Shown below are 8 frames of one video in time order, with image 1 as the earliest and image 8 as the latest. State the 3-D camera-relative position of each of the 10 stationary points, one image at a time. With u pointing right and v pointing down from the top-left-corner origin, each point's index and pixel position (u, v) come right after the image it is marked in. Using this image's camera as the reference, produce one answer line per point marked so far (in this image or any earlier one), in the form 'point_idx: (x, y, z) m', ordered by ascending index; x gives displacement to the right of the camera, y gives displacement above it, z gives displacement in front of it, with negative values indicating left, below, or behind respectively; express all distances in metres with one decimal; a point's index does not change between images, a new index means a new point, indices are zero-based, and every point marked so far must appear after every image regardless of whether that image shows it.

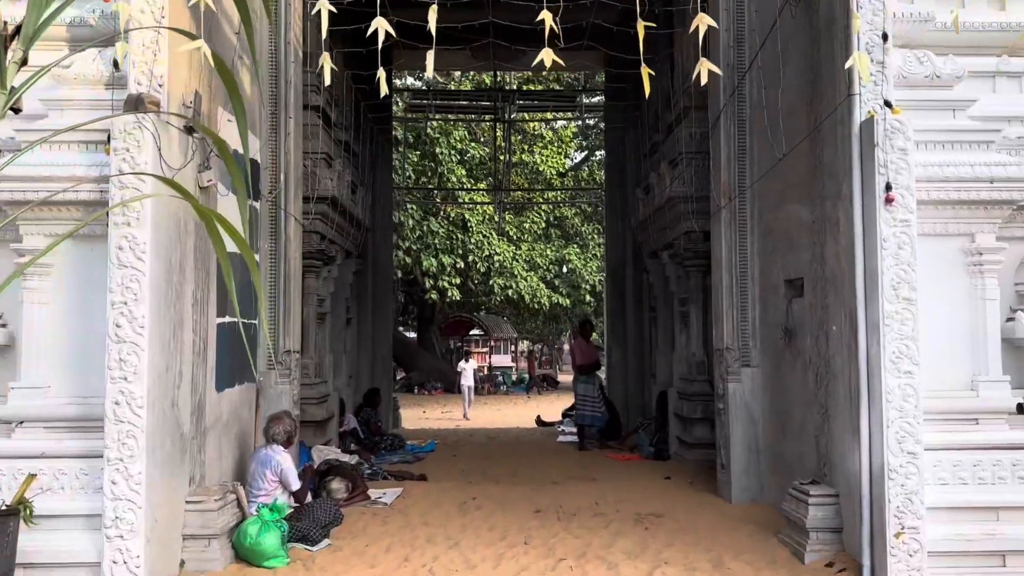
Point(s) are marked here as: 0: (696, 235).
0: (+1.8, +0.5, +7.2) m
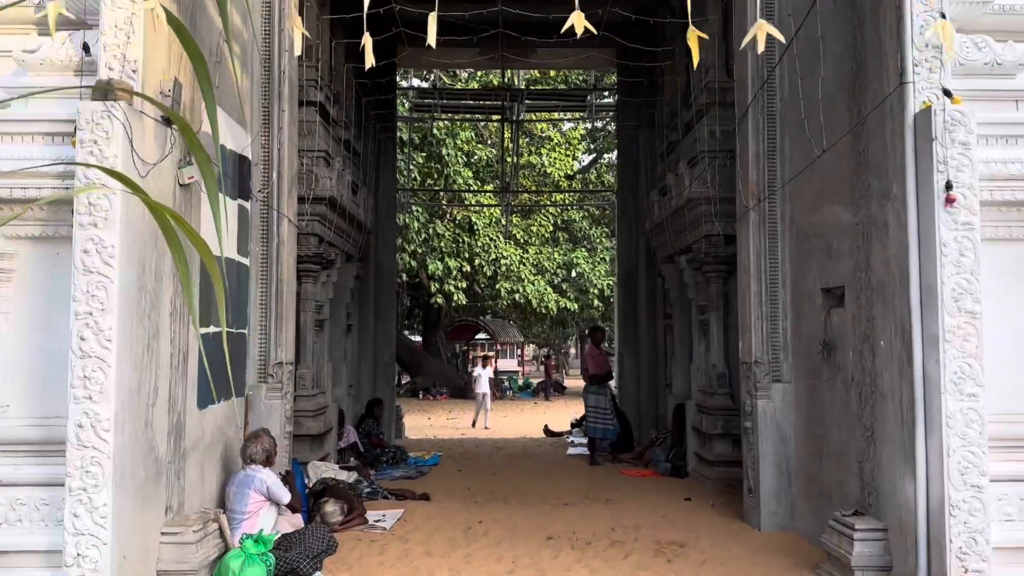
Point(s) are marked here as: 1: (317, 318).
0: (+1.8, +0.4, +6.8) m
1: (-1.9, -0.3, +7.2) m
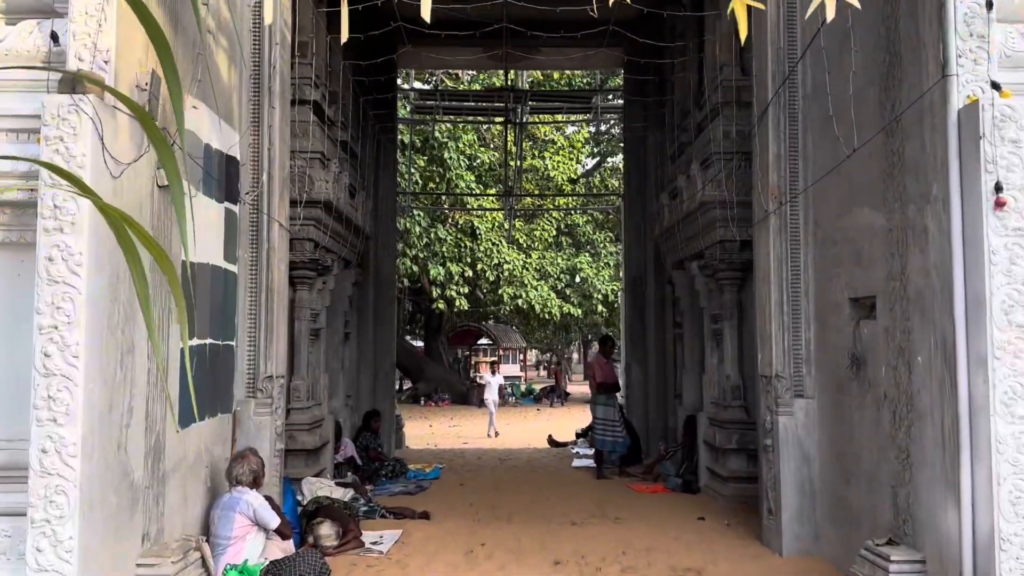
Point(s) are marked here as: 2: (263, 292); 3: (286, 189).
0: (+1.9, +0.4, +6.5) m
1: (-1.8, -0.4, +6.9) m
2: (-1.6, 0.0, +4.8) m
3: (-1.5, +0.7, +5.2) m
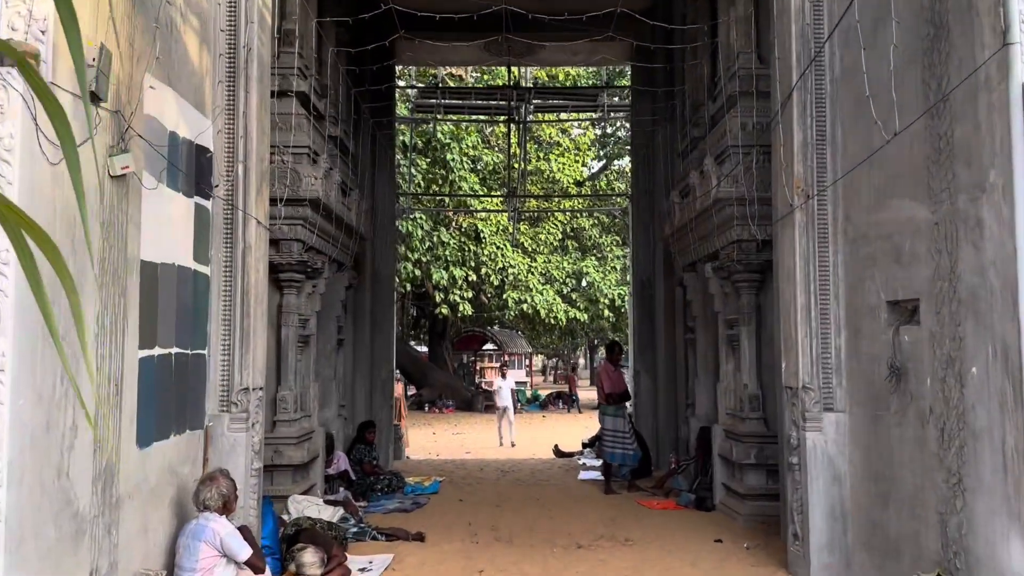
0: (+1.9, +0.3, +6.0) m
1: (-1.8, -0.4, +6.5) m
2: (-1.6, 0.0, +4.4) m
3: (-1.5, +0.7, +4.7) m
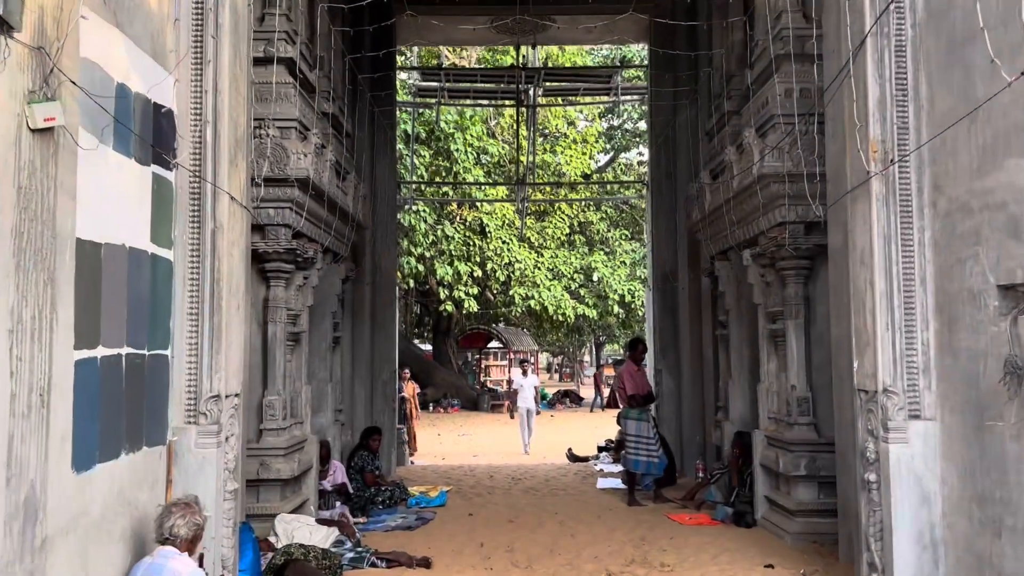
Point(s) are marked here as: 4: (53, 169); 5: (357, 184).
0: (+2.0, +0.4, +5.3) m
1: (-1.7, -0.3, +5.8) m
2: (-1.5, 0.0, +3.7) m
3: (-1.4, +0.7, +4.0) m
4: (-1.6, +0.4, +2.7) m
5: (-1.5, +1.0, +7.3) m
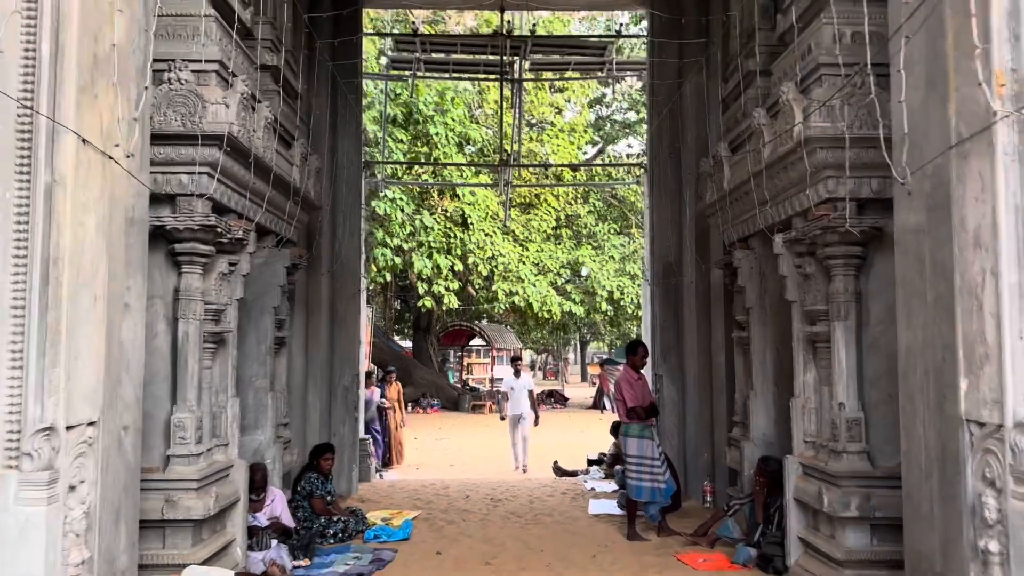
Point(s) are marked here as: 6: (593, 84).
0: (+1.9, +0.5, +4.2) m
1: (-1.8, -0.3, +4.6) m
2: (-1.6, +0.1, +2.5) m
3: (-1.5, +0.8, +2.9) m
4: (-1.7, +0.5, +1.5) m
5: (-1.7, +1.1, +6.1) m
6: (+1.9, +4.9, +18.3) m
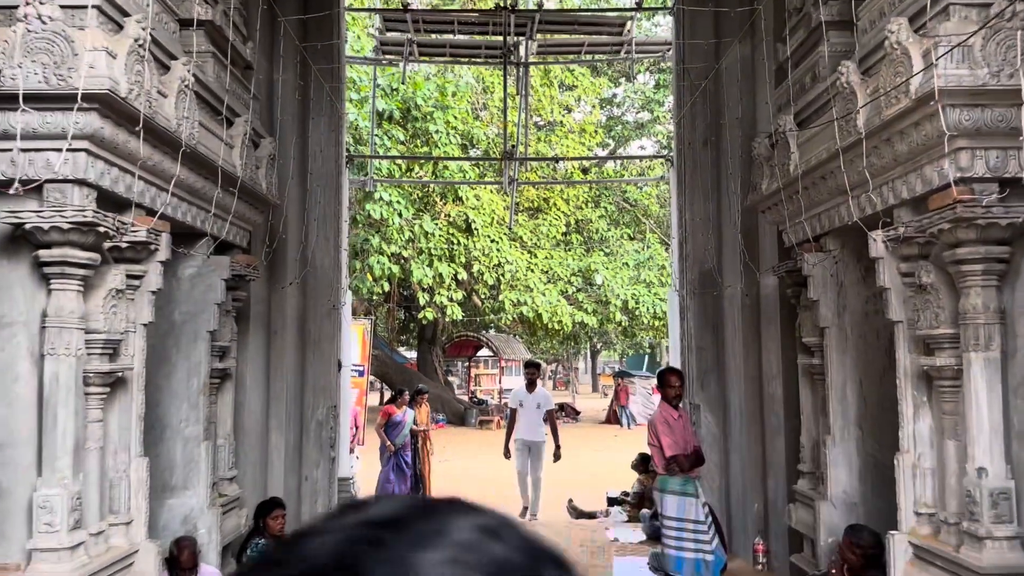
0: (+1.9, +0.4, +2.9) m
1: (-1.8, -0.3, +3.4) m
2: (-1.6, 0.0, +1.3) m
3: (-1.5, +0.7, +1.6) m
4: (-1.7, +0.4, +0.3) m
5: (-1.6, +1.0, +4.9) m
6: (+2.1, +4.7, +17.1) m
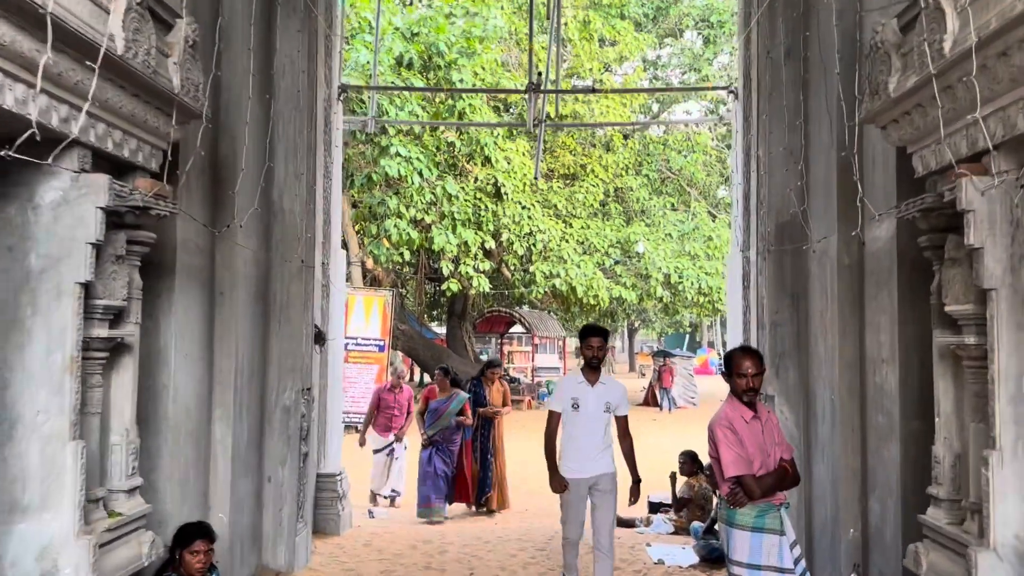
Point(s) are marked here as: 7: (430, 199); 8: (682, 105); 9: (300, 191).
0: (+1.9, +0.6, +1.4) m
1: (-1.8, -0.1, +2.1) m
2: (-1.7, +0.2, 0.0) m
3: (-1.6, +0.9, +0.3) m
4: (-1.9, +0.6, -1.0) m
5: (-1.6, +1.3, +3.5) m
6: (+2.8, +5.3, +15.4) m
7: (-1.5, +1.6, +13.8) m
8: (+3.7, +4.1, +16.0) m
9: (-1.5, +0.7, +5.3) m
